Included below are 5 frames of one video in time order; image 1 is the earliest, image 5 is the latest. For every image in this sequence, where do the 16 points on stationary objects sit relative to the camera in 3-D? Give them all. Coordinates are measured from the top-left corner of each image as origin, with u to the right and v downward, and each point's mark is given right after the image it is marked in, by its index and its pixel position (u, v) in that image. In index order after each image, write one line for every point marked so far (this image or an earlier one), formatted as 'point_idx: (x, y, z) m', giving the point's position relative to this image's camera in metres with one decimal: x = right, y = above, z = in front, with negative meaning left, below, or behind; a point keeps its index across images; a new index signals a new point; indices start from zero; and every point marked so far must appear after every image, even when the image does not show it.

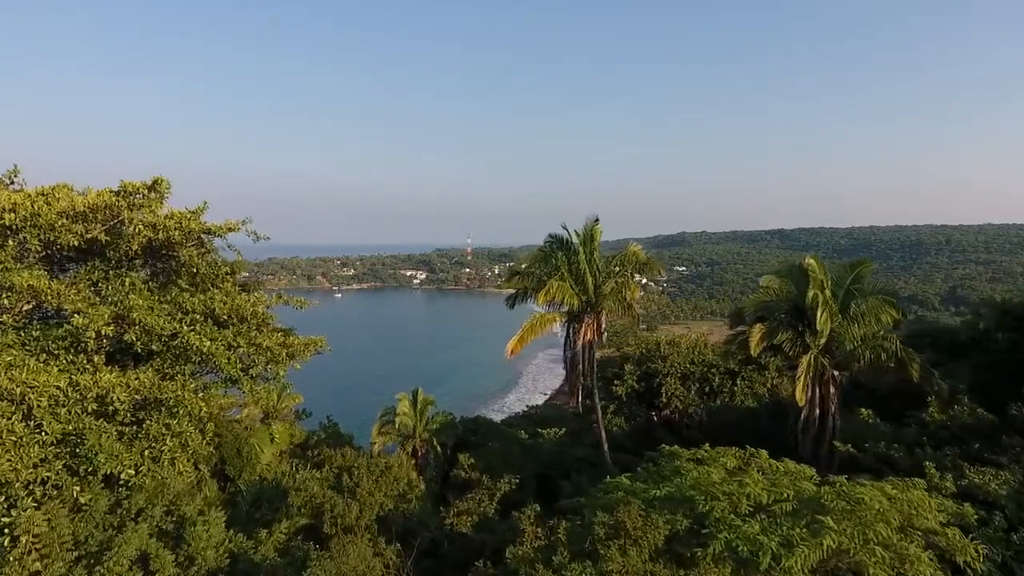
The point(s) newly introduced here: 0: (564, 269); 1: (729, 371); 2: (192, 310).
0: (+1.0, +0.3, +11.5) m
1: (+6.5, -2.5, +18.8) m
2: (-4.0, -0.3, +7.8) m
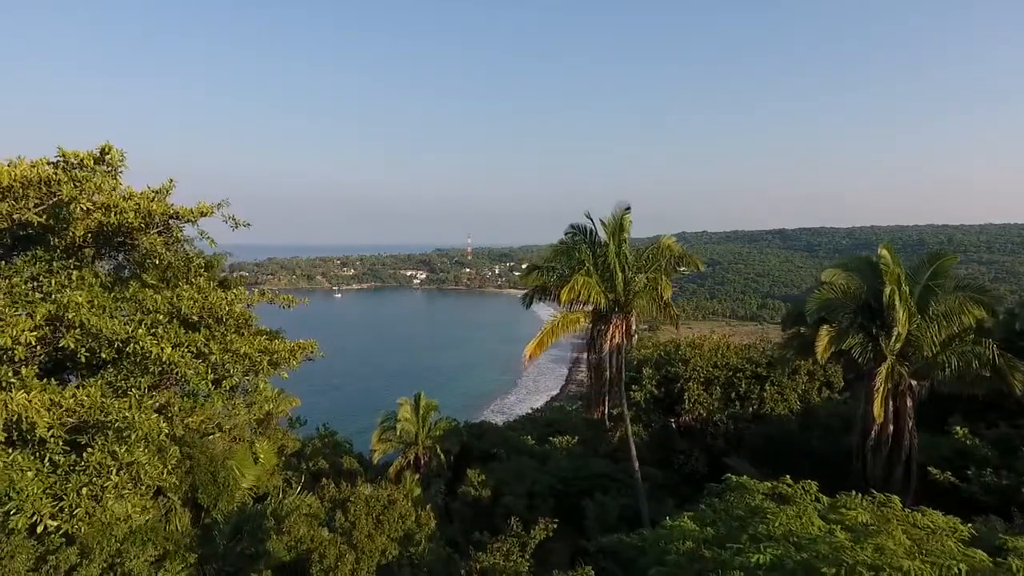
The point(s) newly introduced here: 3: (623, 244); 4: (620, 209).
0: (+1.3, +0.4, +10.2) m
1: (+6.8, -2.5, +17.5) m
2: (-3.7, -0.2, +6.4) m
3: (+1.8, +0.7, +10.2) m
4: (+1.8, +1.3, +10.2) m
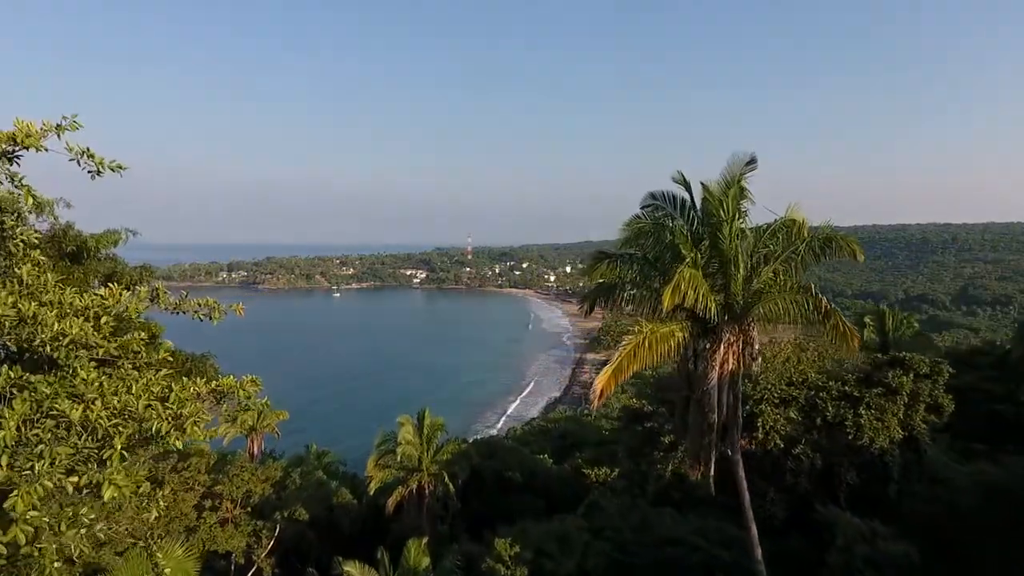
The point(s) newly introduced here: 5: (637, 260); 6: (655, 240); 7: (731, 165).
0: (+2.0, +0.4, +6.7) m
1: (+7.5, -2.4, +14.0) m
2: (-3.1, -0.2, +3.0) m
3: (+2.5, +0.8, +6.8) m
4: (+2.4, +1.3, +6.7) m
5: (+1.4, +0.3, +7.1) m
6: (+1.6, +0.5, +6.9) m
7: (+2.4, +1.3, +6.8) m
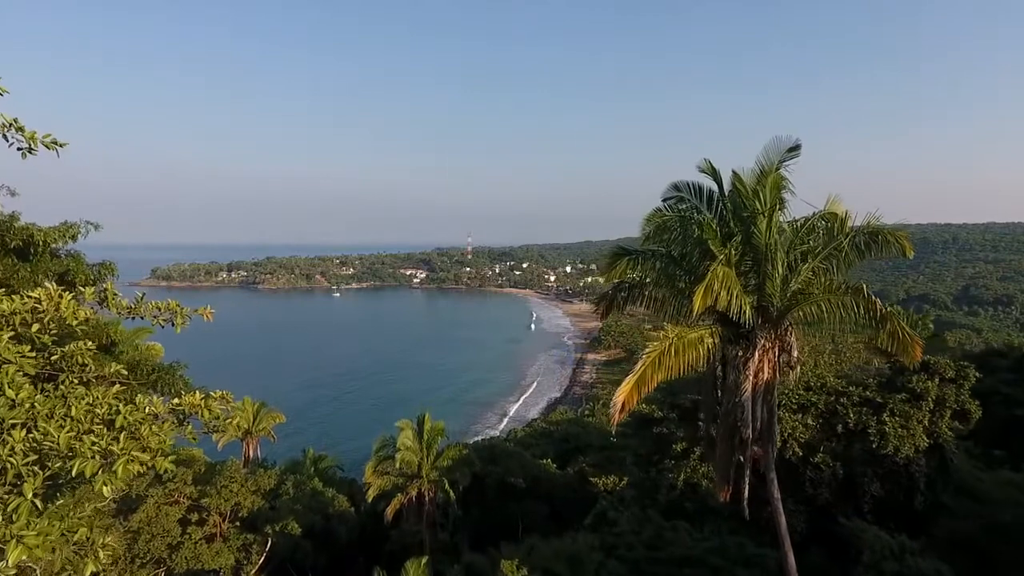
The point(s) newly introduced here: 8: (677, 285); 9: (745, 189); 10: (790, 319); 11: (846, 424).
0: (+2.1, +0.4, +6.0) m
1: (+7.6, -2.4, +13.3) m
2: (-3.0, -0.2, +2.3) m
3: (+2.6, +0.8, +6.1) m
4: (+2.5, +1.3, +6.0) m
5: (+1.5, +0.3, +6.4) m
6: (+1.7, +0.5, +6.2) m
7: (+2.5, +1.3, +6.1) m
8: (+1.7, 0.0, +6.3) m
9: (+2.2, +1.0, +6.0) m
10: (+2.7, -0.3, +6.0) m
11: (+7.0, -2.8, +13.0) m
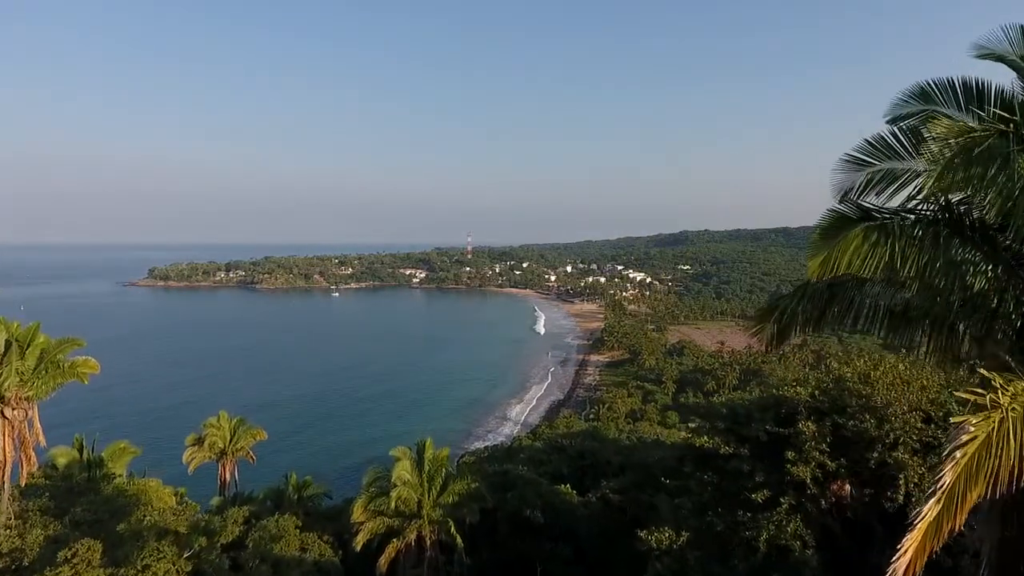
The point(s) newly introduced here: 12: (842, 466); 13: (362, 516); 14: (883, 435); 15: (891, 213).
0: (+2.6, +0.4, +2.7) m
1: (+8.1, -2.4, +10.0) m
2: (-2.5, -0.2, -1.0) m
3: (+3.1, +0.7, +2.7) m
4: (+3.0, +1.3, +2.7) m
5: (+2.0, +0.3, +3.1) m
6: (+2.2, +0.5, +2.9) m
7: (+3.0, +1.3, +2.8) m
8: (+2.2, 0.0, +3.0) m
9: (+2.7, +1.0, +2.7) m
10: (+3.2, -0.3, +2.7) m
11: (+7.5, -2.9, +9.7) m
12: (+5.6, -3.1, +10.7) m
13: (-3.8, -5.8, +15.7) m
14: (+6.2, -2.4, +10.4) m
15: (+1.9, +0.4, +3.2) m
